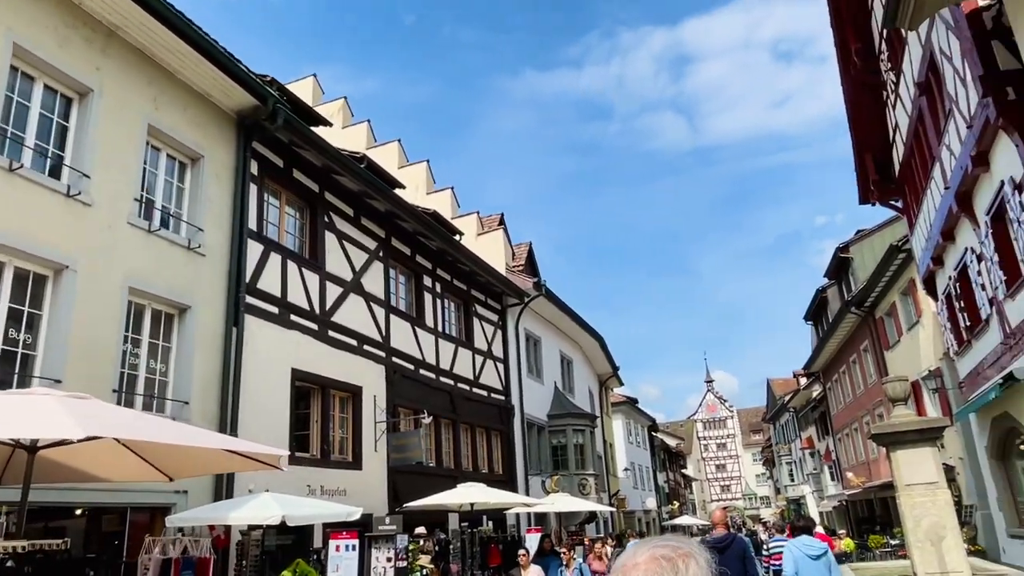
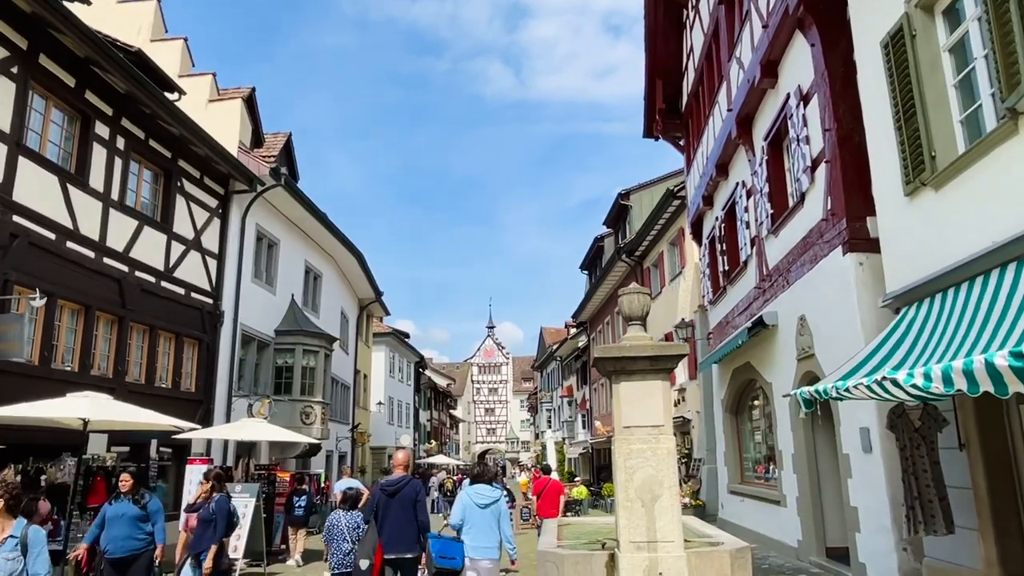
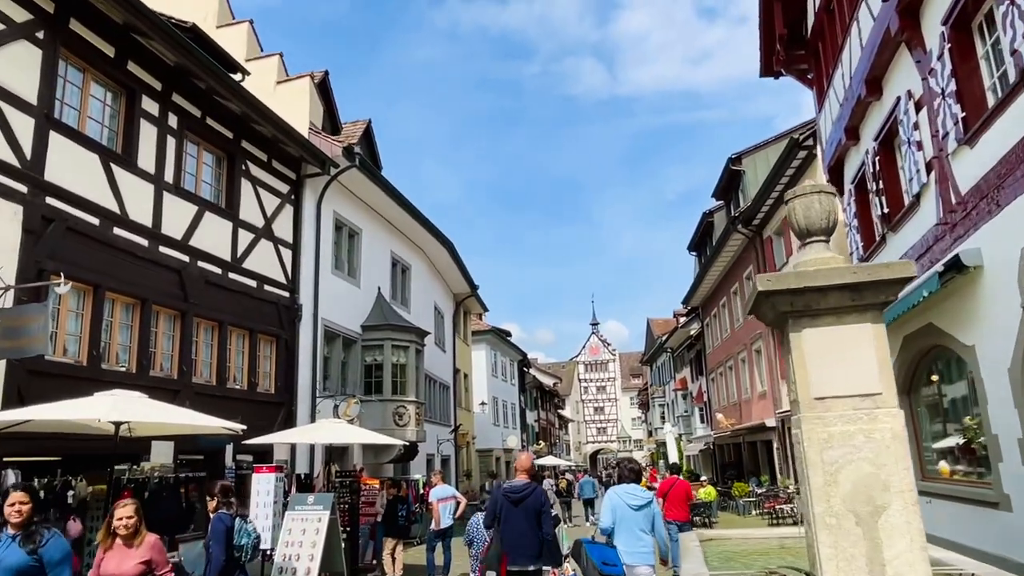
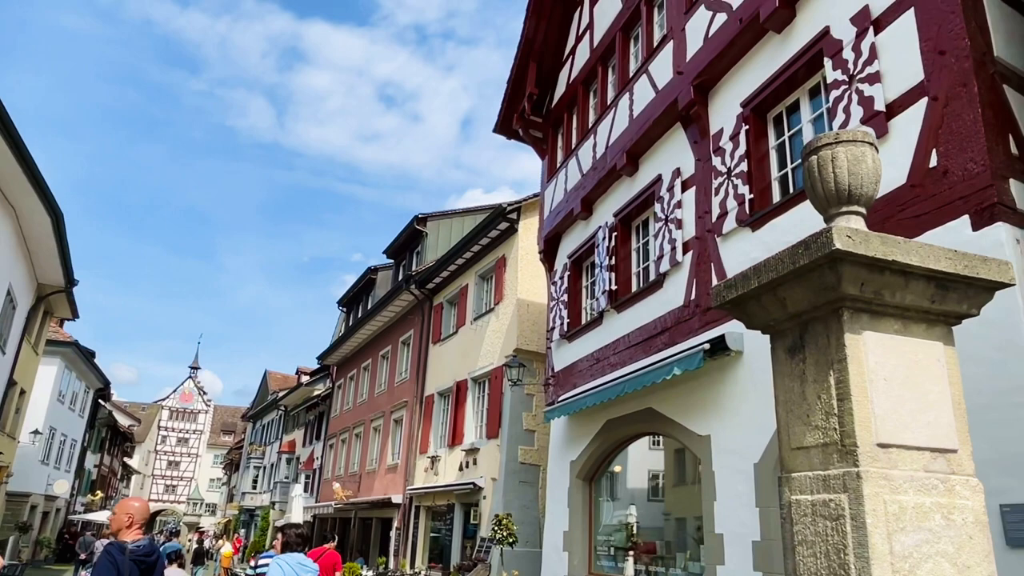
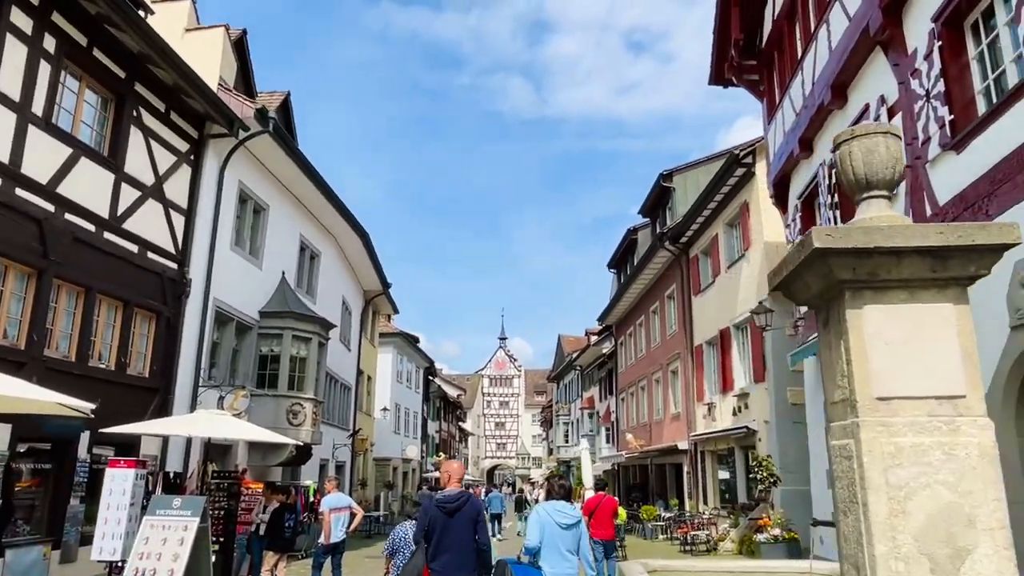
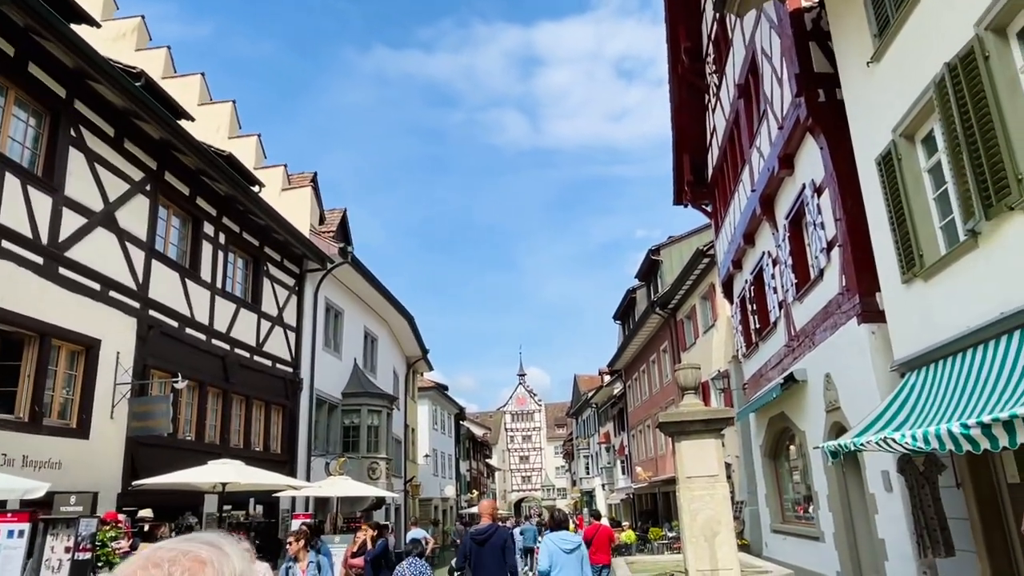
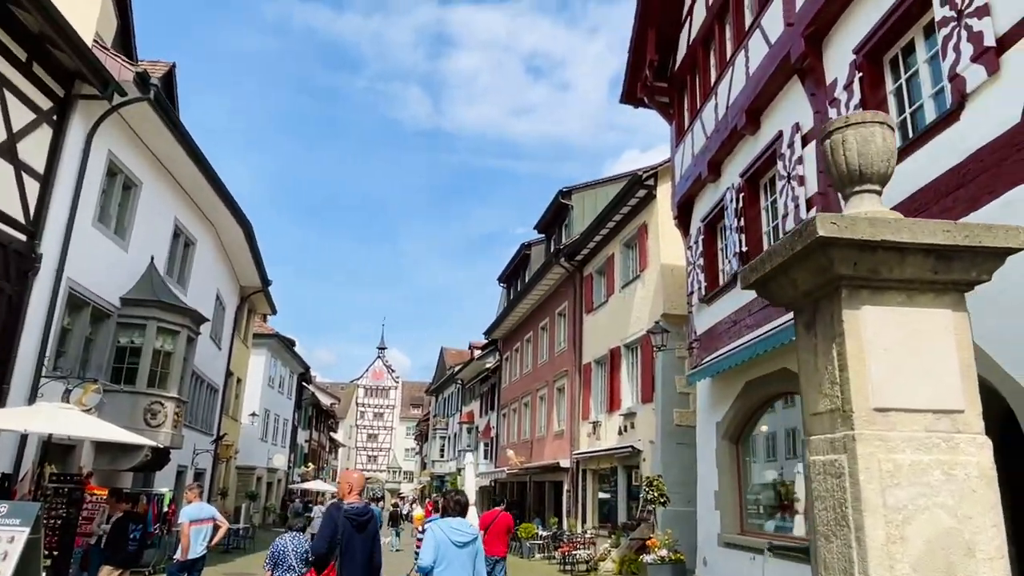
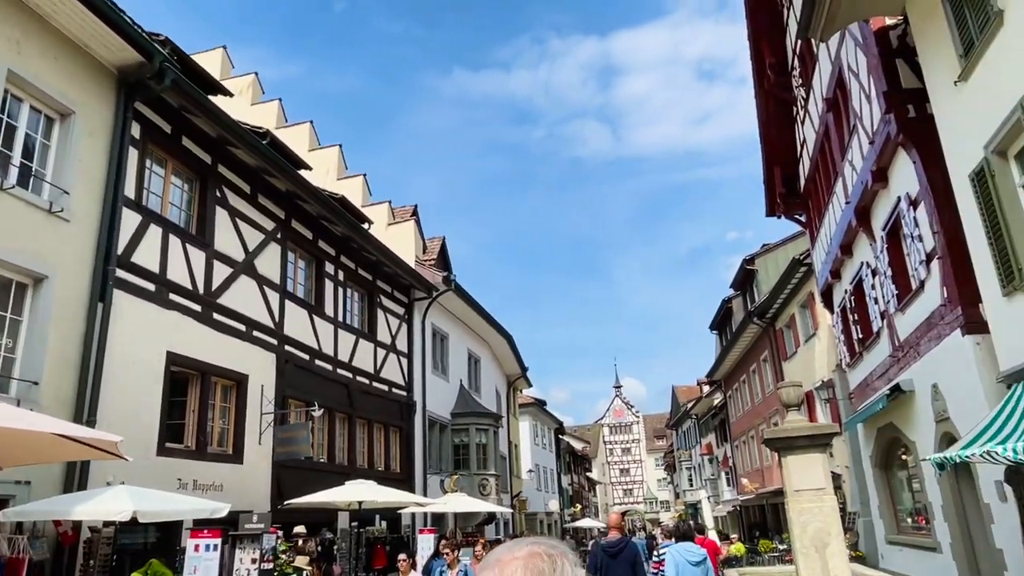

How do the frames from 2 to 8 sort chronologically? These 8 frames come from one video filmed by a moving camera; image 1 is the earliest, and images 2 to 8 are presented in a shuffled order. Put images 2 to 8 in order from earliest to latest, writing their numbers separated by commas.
8, 6, 2, 3, 5, 7, 4
